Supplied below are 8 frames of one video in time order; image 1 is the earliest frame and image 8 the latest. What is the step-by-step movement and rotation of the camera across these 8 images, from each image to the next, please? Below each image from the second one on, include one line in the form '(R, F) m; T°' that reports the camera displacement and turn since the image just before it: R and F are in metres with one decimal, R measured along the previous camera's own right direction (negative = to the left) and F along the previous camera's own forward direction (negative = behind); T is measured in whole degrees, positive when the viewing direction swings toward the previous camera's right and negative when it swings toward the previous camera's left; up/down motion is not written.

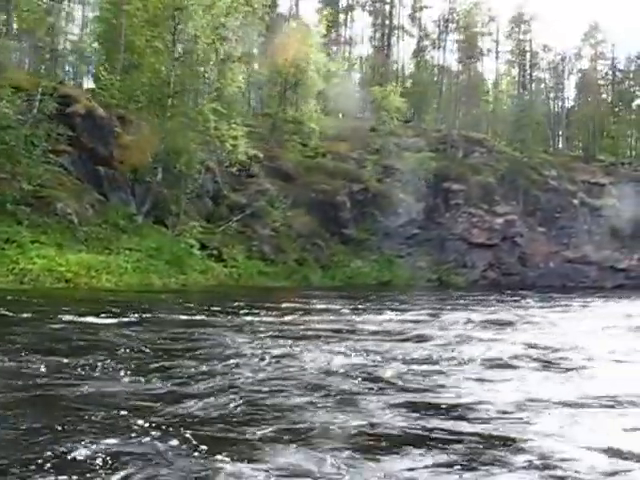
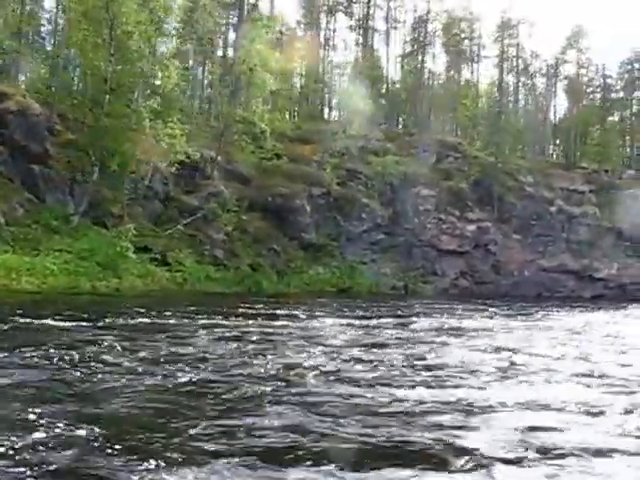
(+3.4, +1.4) m; -1°
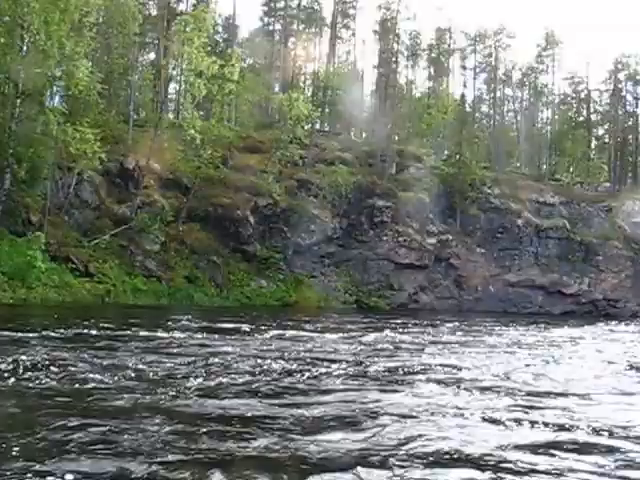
(+4.5, +1.8) m; -1°
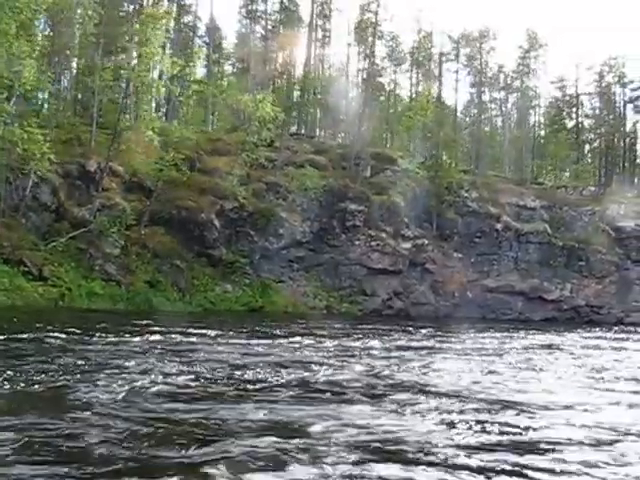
(+2.7, +0.8) m; -1°
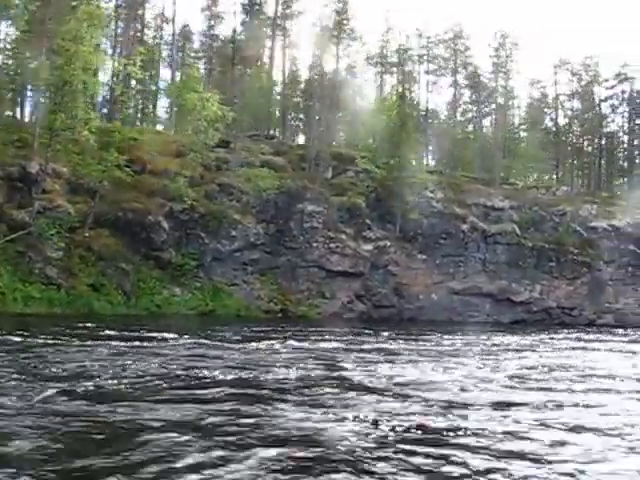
(+3.3, +1.1) m; -1°
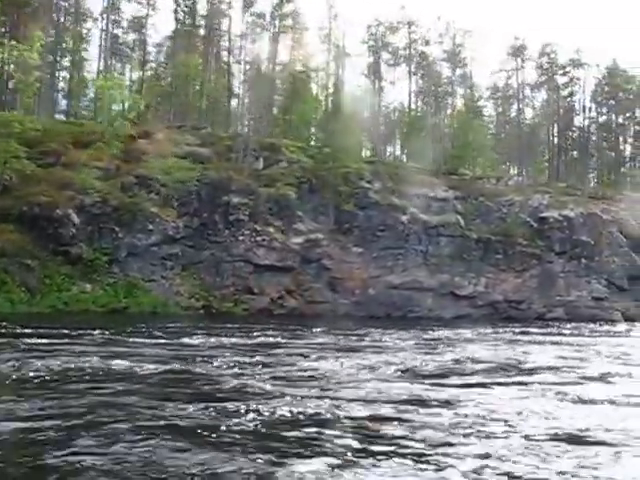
(+5.3, +1.8) m; -1°
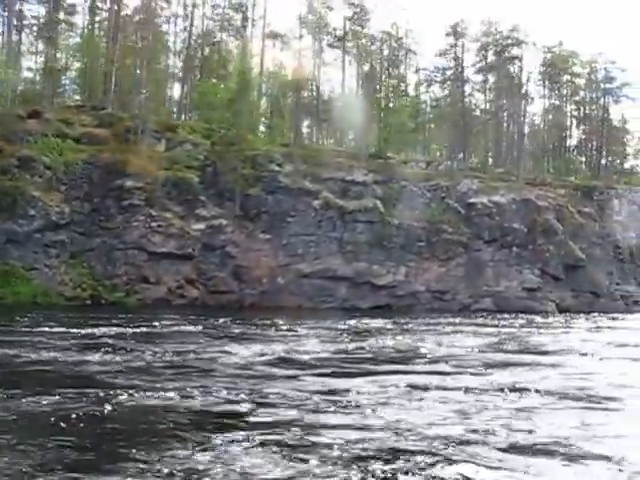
(+6.1, +2.5) m; 0°
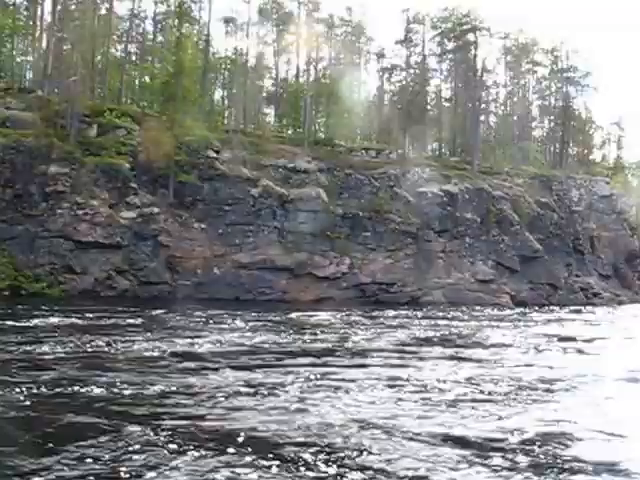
(+3.6, +1.7) m; 0°
